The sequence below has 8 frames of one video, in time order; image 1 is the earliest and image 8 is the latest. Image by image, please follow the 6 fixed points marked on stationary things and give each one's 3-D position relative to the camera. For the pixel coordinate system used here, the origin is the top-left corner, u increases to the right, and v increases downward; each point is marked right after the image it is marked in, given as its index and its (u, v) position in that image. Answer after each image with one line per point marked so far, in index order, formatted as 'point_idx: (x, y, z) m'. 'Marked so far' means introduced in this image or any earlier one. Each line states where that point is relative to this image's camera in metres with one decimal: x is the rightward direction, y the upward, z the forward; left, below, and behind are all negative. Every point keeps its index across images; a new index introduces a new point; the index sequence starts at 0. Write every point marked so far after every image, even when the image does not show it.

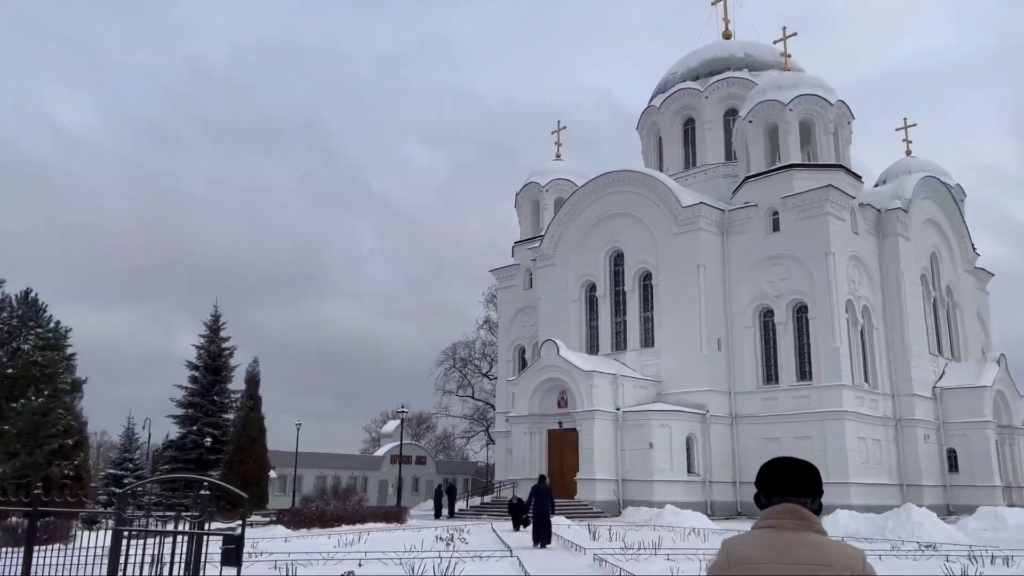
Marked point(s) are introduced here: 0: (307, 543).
0: (-4.9, -6.1, +19.4) m
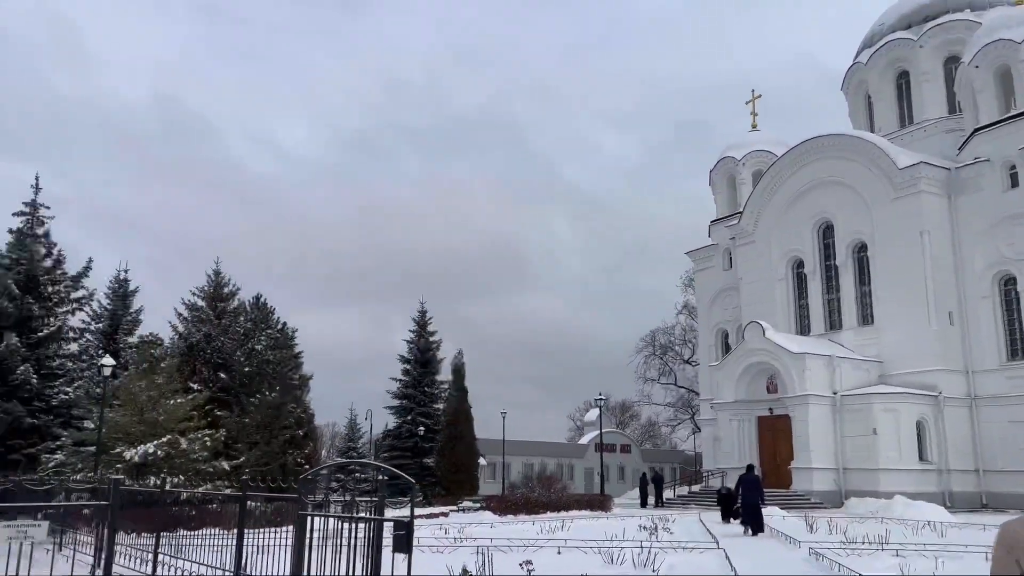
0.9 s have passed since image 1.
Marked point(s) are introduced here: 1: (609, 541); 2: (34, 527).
0: (0.0, -5.9, +19.6) m
1: (+1.9, -5.0, +16.0) m
2: (-3.8, -1.9, +6.2) m
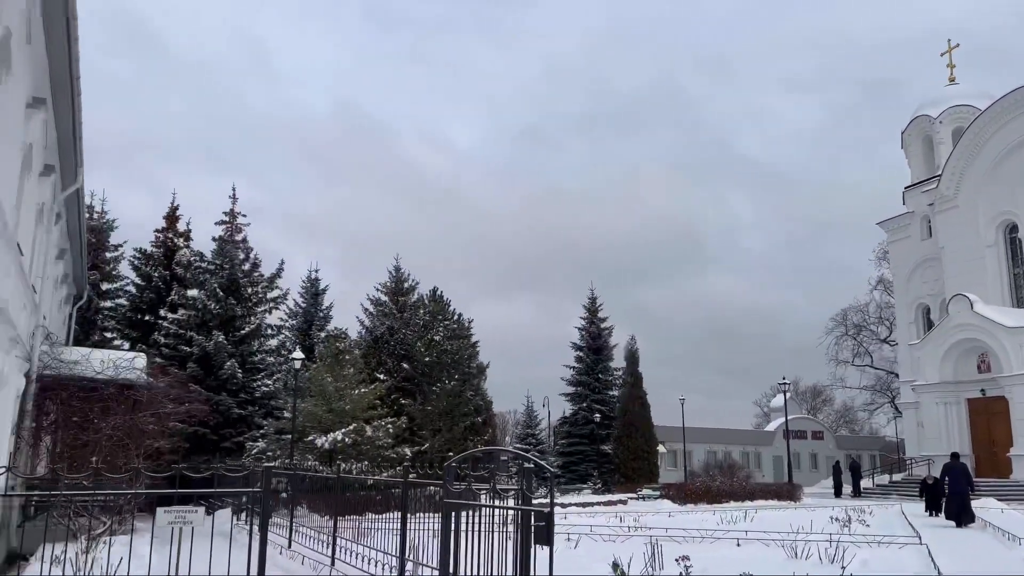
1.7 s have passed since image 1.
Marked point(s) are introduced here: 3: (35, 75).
0: (+4.2, -5.4, +19.0) m
1: (+5.3, -4.5, +15.0) m
2: (-2.6, -1.8, +6.6) m
3: (-6.3, +2.8, +10.6) m
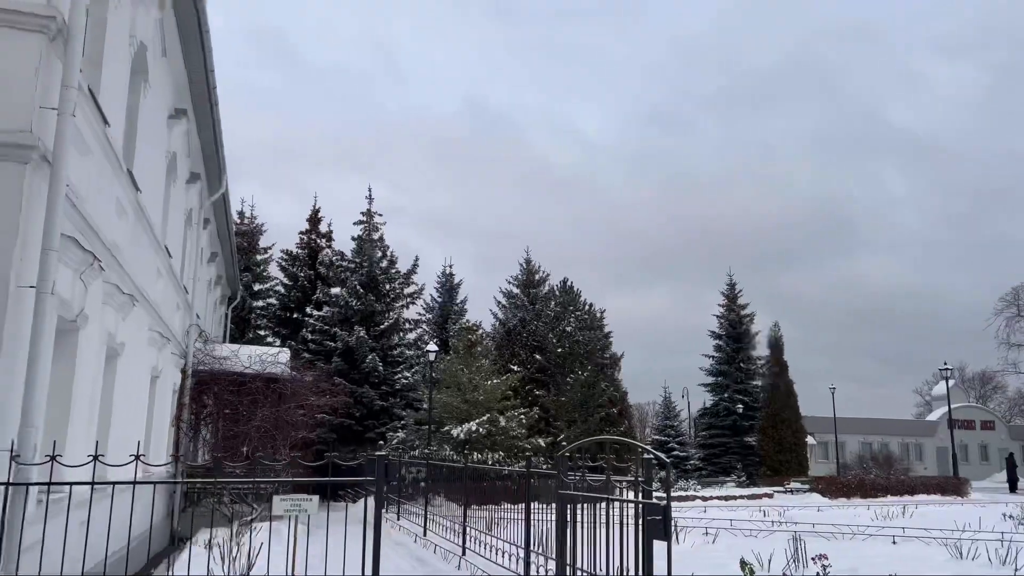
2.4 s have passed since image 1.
0: (+7.3, -5.0, +17.8) m
1: (+7.6, -4.1, +13.7) m
2: (-1.6, -1.8, +6.8) m
3: (-4.7, +2.8, +11.3) m
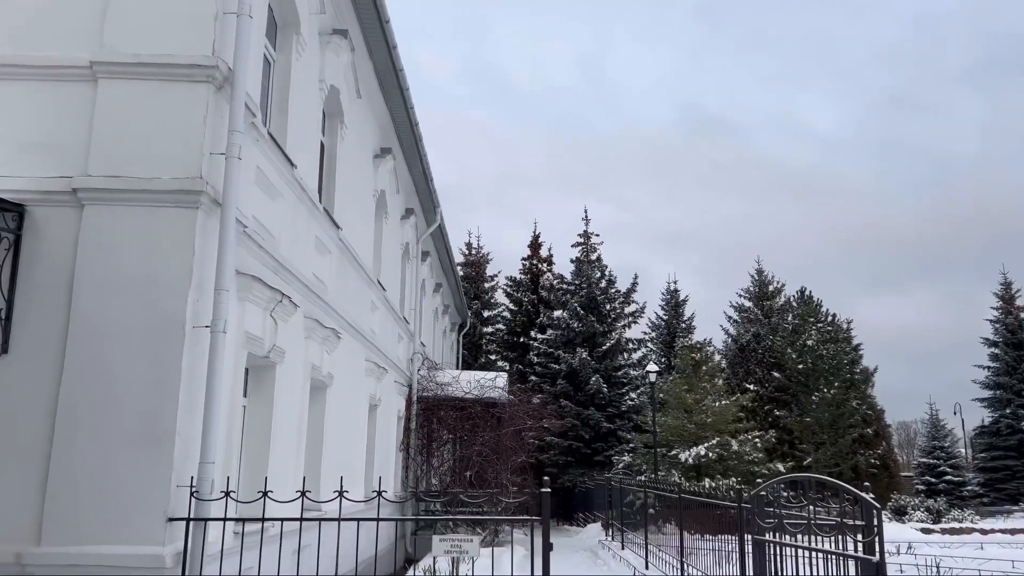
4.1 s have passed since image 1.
0: (+11.8, -4.8, +14.4) m
1: (+10.9, -3.9, +10.4) m
2: (0.0, -2.0, +6.5) m
3: (-1.9, +2.3, +11.8) m
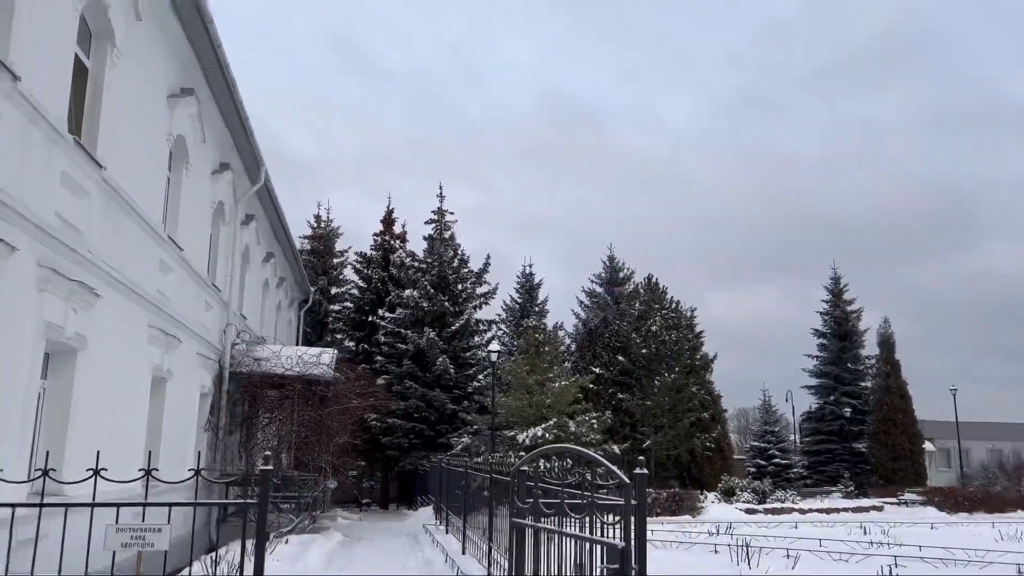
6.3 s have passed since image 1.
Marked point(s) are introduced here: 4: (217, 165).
0: (+8.5, -4.7, +15.4) m
1: (+8.3, -3.8, +11.3) m
2: (-1.7, -1.6, +5.6) m
3: (-4.3, +2.9, +10.5) m
4: (-4.8, +2.0, +13.1) m
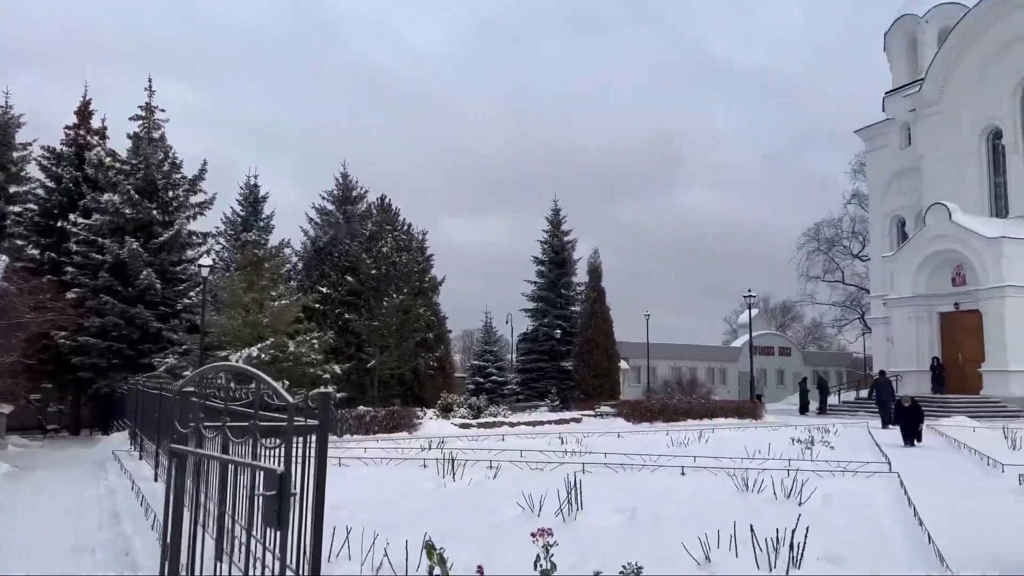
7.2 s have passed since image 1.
0: (+2.8, -3.3, +17.3) m
1: (+3.9, -2.8, +13.3) m
2: (-3.7, -0.9, +4.5) m
3: (-7.4, +4.1, +7.9) m
4: (-8.7, +3.5, +10.3) m
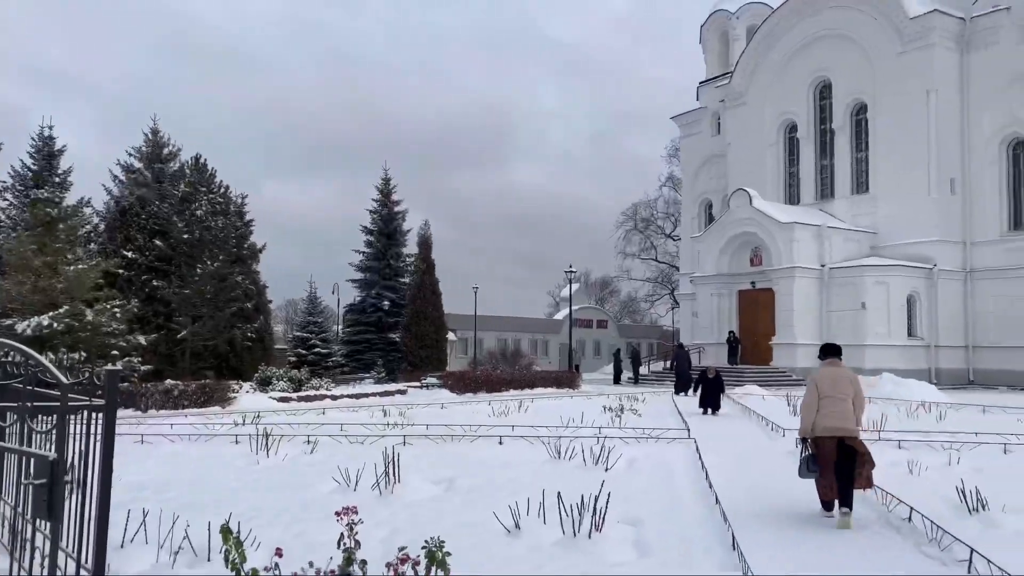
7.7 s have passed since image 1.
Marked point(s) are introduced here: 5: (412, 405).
0: (-1.1, -2.7, +17.6) m
1: (+0.9, -2.4, +13.9) m
2: (-4.6, -0.7, +3.7) m
3: (-8.9, +4.5, +6.0) m
4: (-10.7, +4.0, +8.1) m
5: (-2.3, -2.7, +18.9) m
